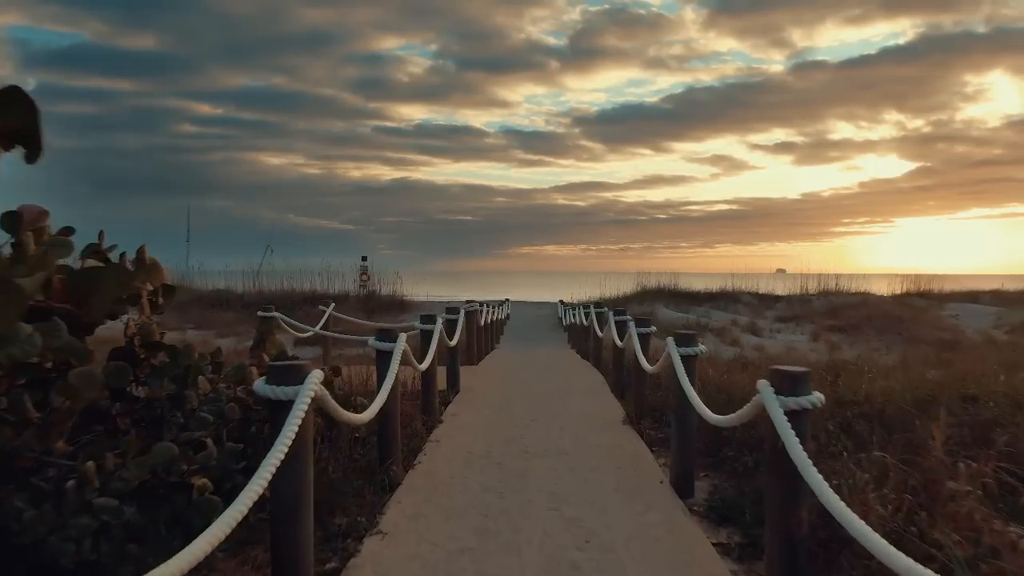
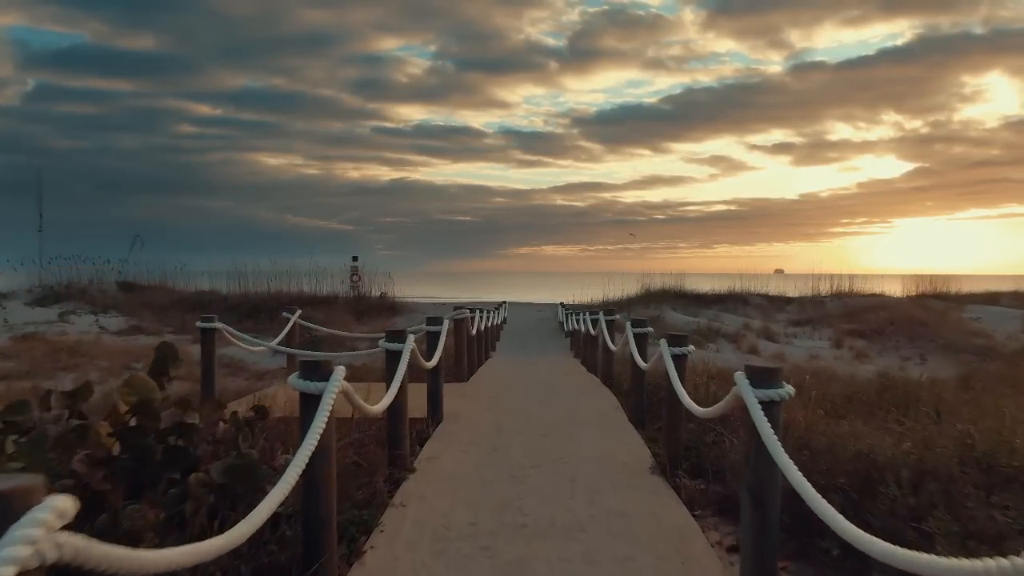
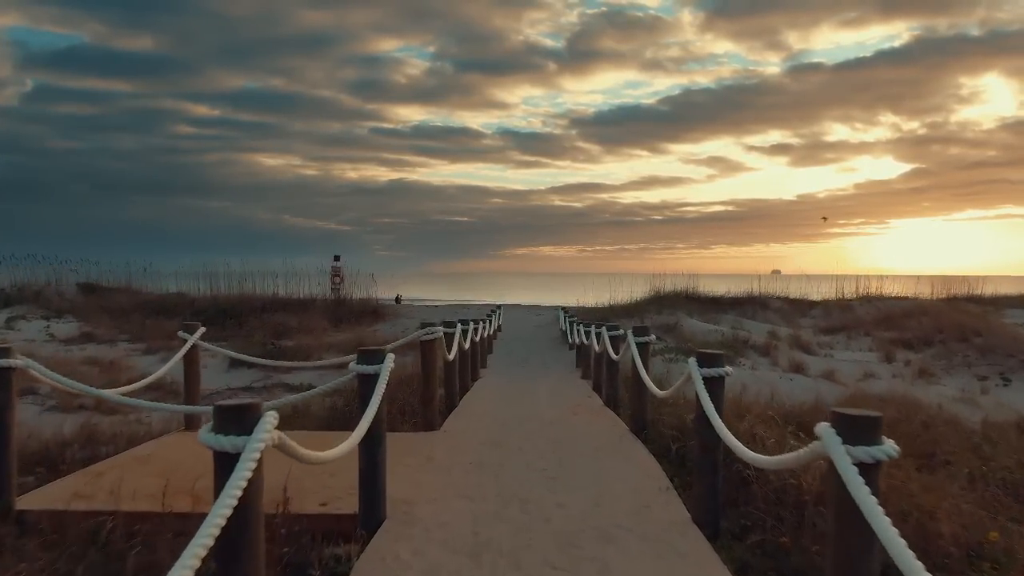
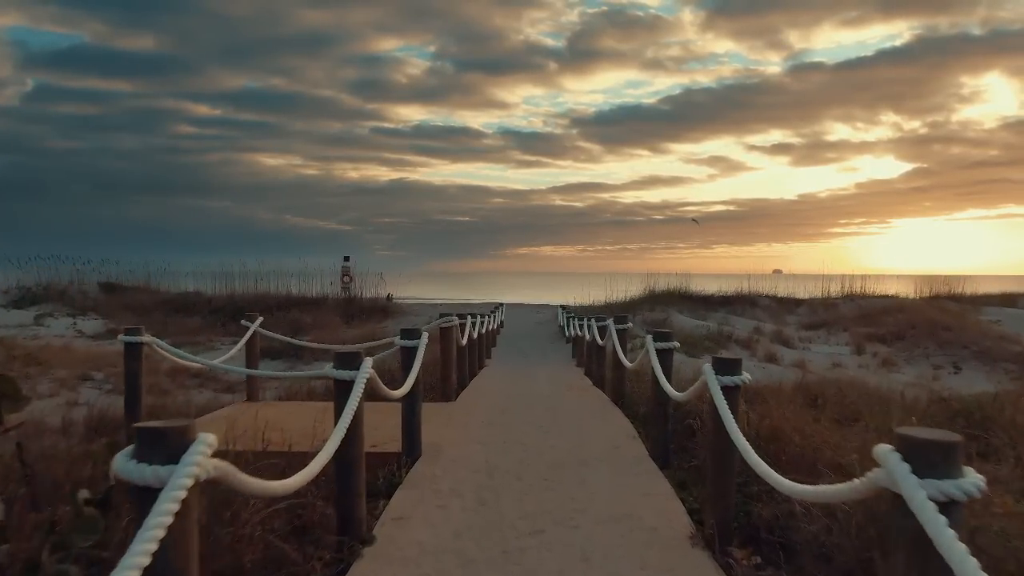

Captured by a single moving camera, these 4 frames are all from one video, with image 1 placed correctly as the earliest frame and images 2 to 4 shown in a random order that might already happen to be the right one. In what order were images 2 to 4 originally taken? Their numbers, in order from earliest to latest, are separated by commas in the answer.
2, 4, 3
